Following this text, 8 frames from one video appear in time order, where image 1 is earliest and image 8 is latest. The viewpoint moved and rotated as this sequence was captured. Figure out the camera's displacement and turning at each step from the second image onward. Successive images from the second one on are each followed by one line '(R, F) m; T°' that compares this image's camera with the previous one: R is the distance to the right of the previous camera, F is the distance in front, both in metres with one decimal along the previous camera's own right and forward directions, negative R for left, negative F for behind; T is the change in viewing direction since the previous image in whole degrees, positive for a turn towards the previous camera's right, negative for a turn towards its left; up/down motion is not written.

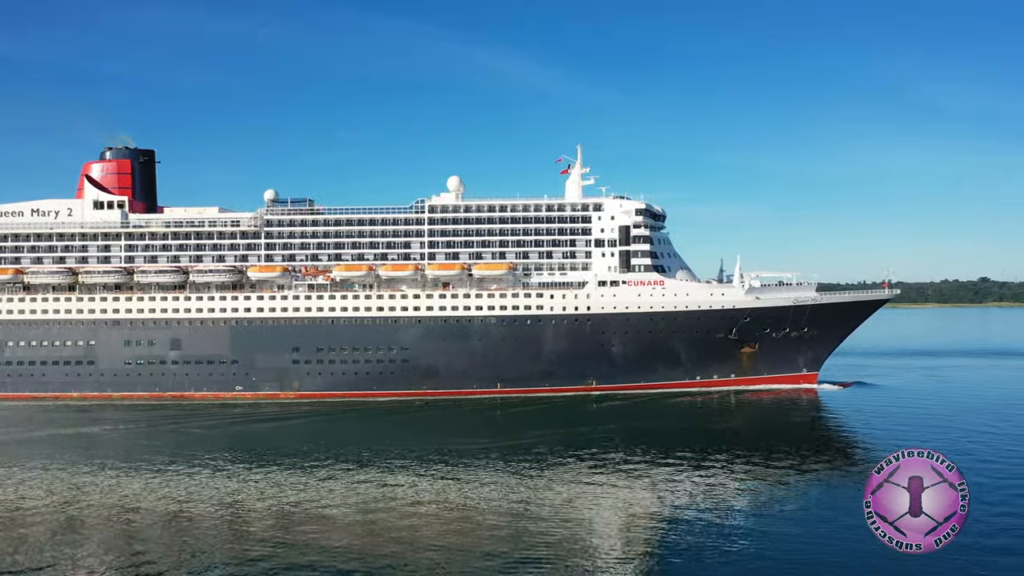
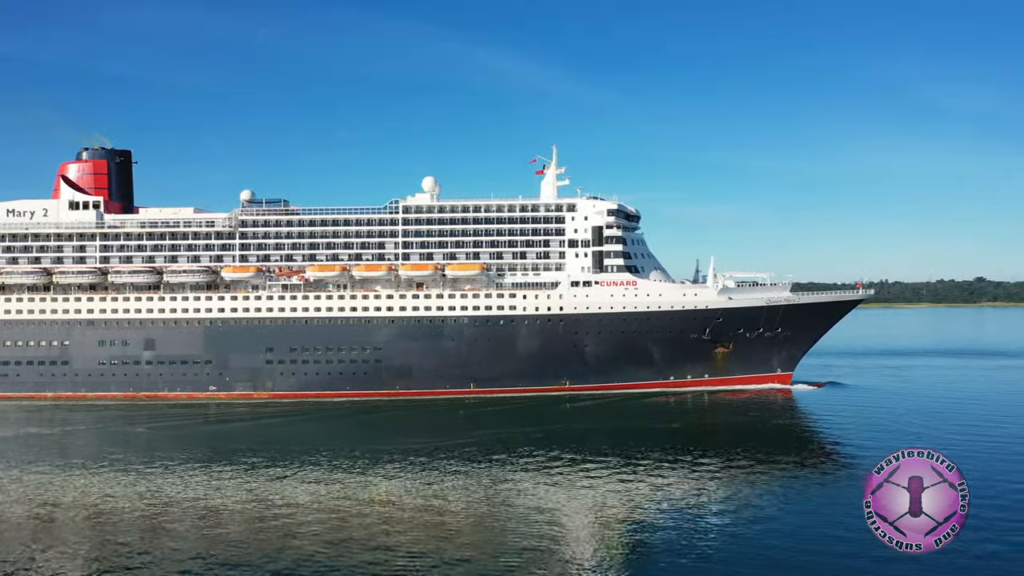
(+0.8, -0.1) m; 0°
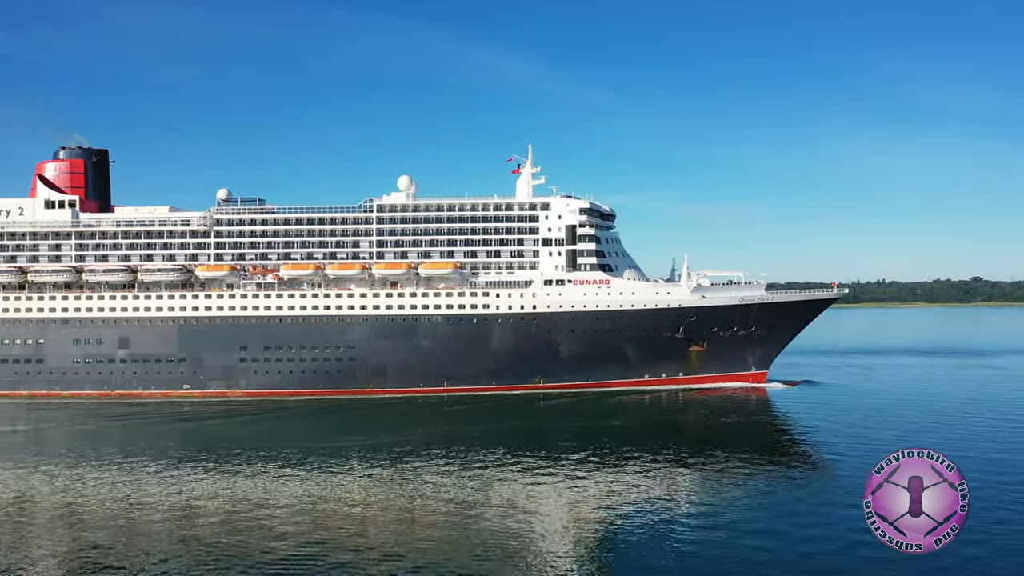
(+0.8, -0.1) m; 0°
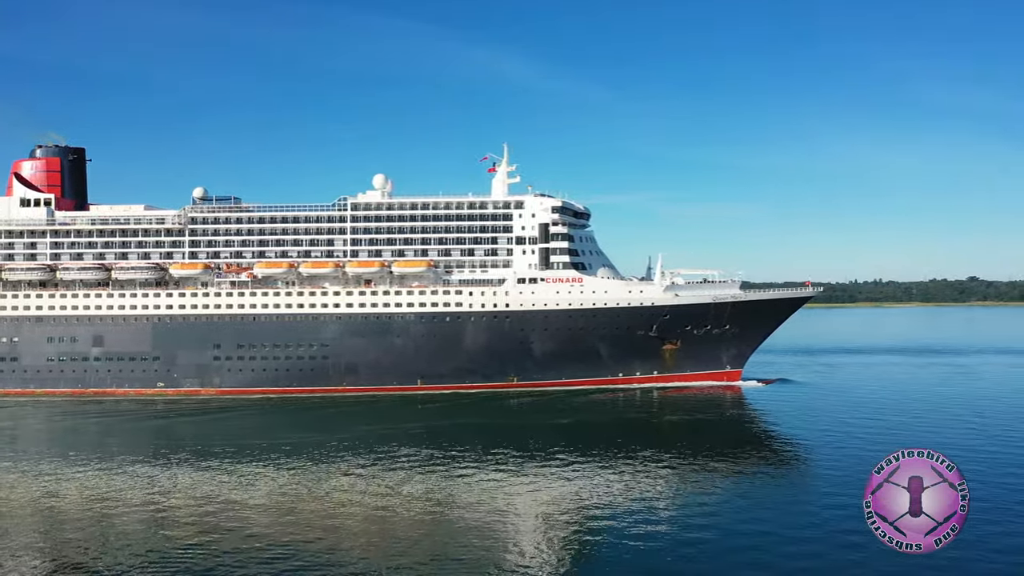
(+0.8, 0.0) m; 0°
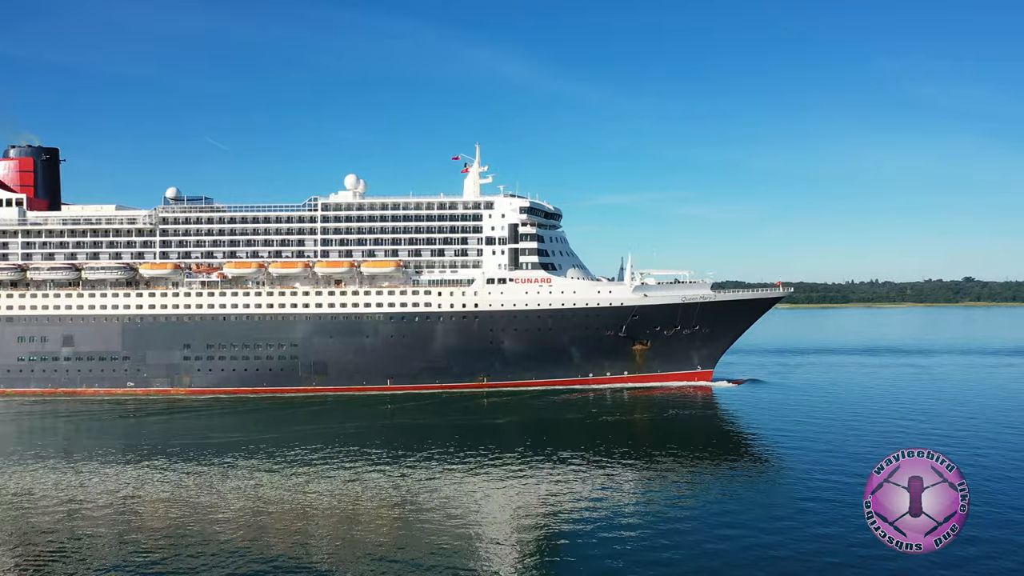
(+1.0, 0.0) m; 0°
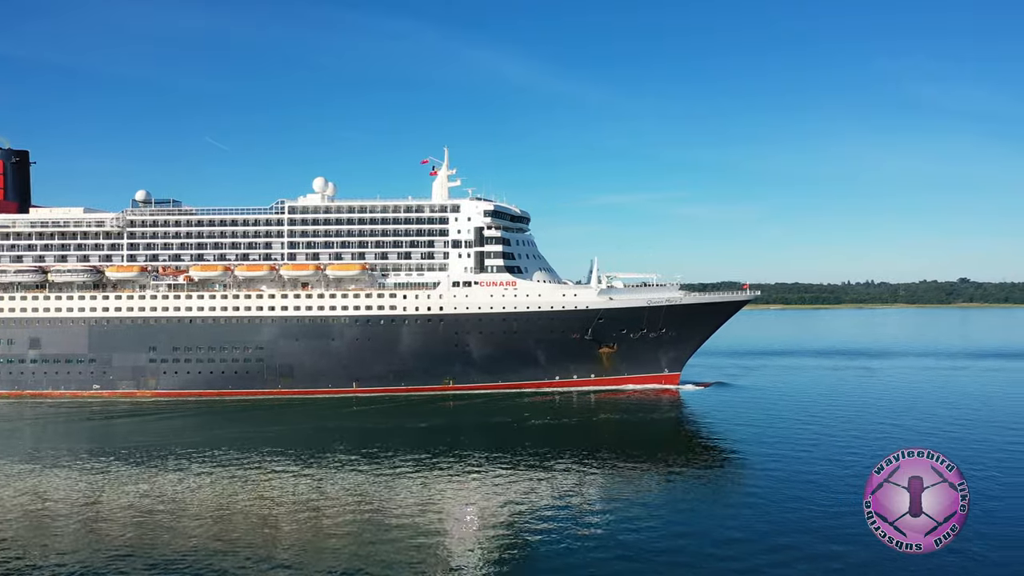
(+1.1, 0.0) m; 0°
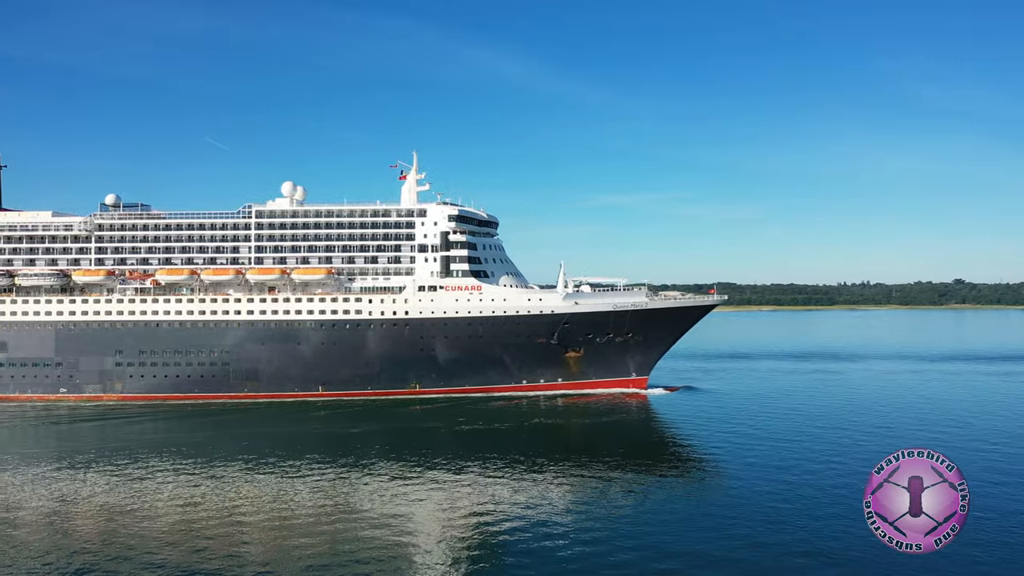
(+1.1, -0.1) m; 0°
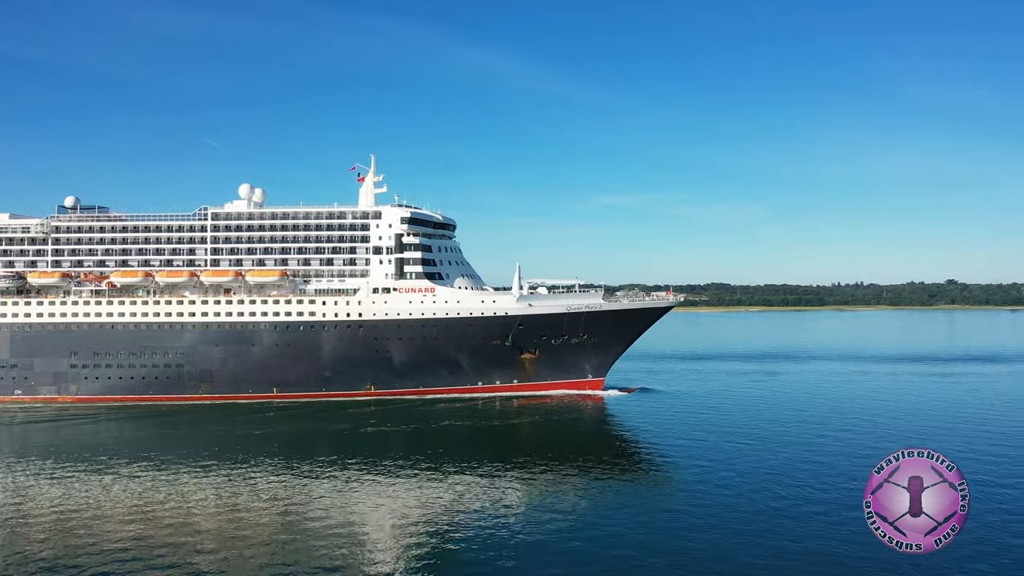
(+1.5, -0.1) m; 0°
